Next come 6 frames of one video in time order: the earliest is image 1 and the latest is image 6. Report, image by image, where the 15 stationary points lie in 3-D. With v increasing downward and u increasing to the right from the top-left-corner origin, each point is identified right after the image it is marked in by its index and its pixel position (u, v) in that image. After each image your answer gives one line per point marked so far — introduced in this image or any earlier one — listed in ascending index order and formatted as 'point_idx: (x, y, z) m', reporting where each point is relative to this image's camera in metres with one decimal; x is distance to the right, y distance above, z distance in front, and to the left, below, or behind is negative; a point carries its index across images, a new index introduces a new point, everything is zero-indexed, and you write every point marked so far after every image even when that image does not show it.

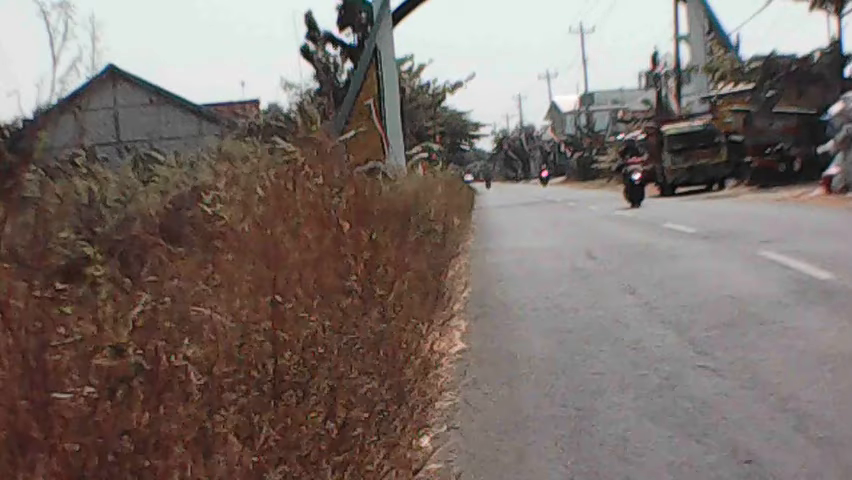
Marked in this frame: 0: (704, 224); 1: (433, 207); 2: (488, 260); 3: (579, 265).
0: (+4.4, +0.2, +18.1) m
1: (+0.1, +0.4, +13.5) m
2: (+0.8, -0.3, +15.3) m
3: (+1.7, -0.3, +13.0) m
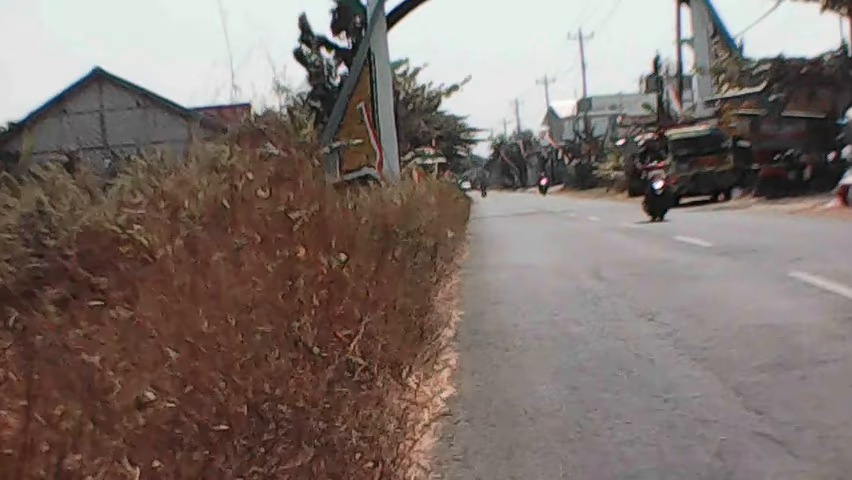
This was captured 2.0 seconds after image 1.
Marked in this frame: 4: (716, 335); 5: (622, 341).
0: (+4.3, +0.1, +16.8) m
1: (0.0, +0.2, +12.1) m
2: (+0.7, -0.5, +13.9) m
3: (+1.6, -0.5, +11.7) m
4: (+1.9, -0.7, +7.5) m
5: (+1.3, -0.7, +7.8) m
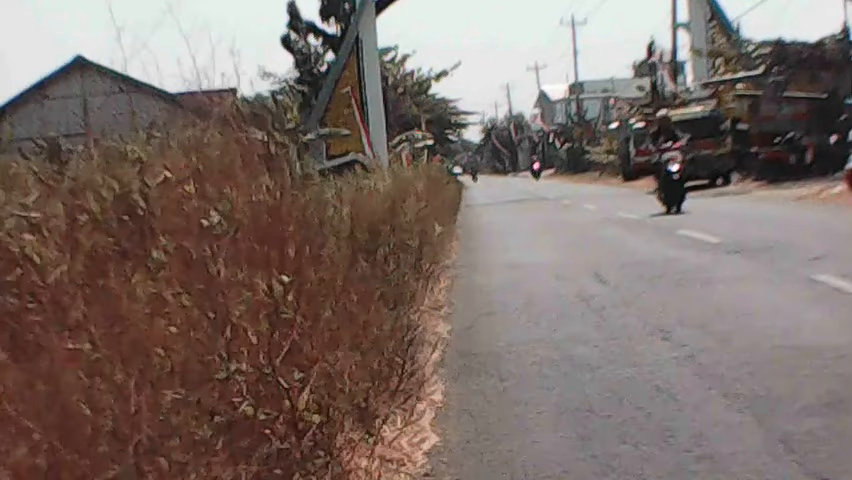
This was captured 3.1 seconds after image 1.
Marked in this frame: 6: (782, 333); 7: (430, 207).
0: (+4.1, +0.1, +15.7) m
1: (-0.1, +0.2, +11.0) m
2: (+0.6, -0.4, +12.8) m
3: (+1.5, -0.5, +10.6) m
4: (+1.8, -0.7, +6.5) m
5: (+1.2, -0.7, +6.7) m
6: (+2.3, -0.6, +7.4) m
7: (+0.1, +0.4, +14.8) m
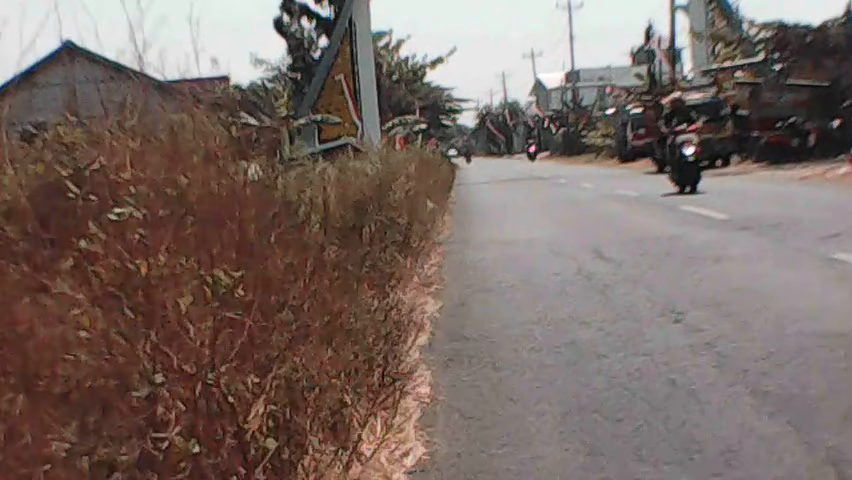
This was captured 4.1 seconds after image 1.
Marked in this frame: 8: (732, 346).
0: (+4.0, +0.4, +15.0) m
1: (-0.2, +0.4, +10.3) m
2: (+0.5, -0.2, +12.1) m
3: (+1.4, -0.3, +9.9) m
4: (+1.7, -0.6, +5.8) m
5: (+1.2, -0.6, +6.0) m
6: (+2.2, -0.4, +6.7) m
7: (-0.1, +0.6, +14.0) m
8: (+1.6, -0.5, +6.1) m
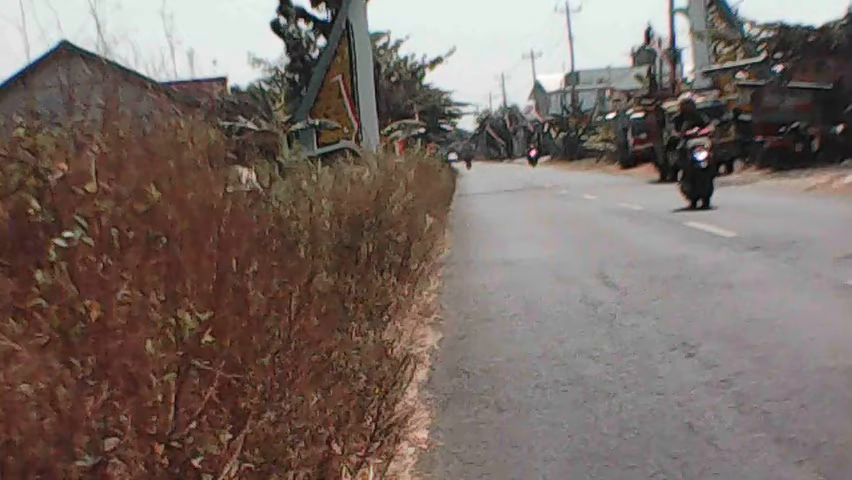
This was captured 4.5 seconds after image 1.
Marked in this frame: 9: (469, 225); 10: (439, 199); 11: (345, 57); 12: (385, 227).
0: (+4.0, +0.2, +14.6) m
1: (-0.3, +0.3, +10.0) m
2: (+0.5, -0.4, +11.8) m
3: (+1.4, -0.4, +9.5) m
4: (+1.7, -0.7, +5.4) m
5: (+1.1, -0.8, +5.6) m
6: (+2.2, -0.6, +6.3) m
7: (-0.1, +0.5, +13.7) m
8: (+1.6, -0.7, +5.7) m
9: (+0.7, +0.3, +19.8) m
10: (+0.2, +0.6, +17.8) m
11: (-1.2, +2.7, +17.1) m
12: (-0.3, +0.1, +8.9) m
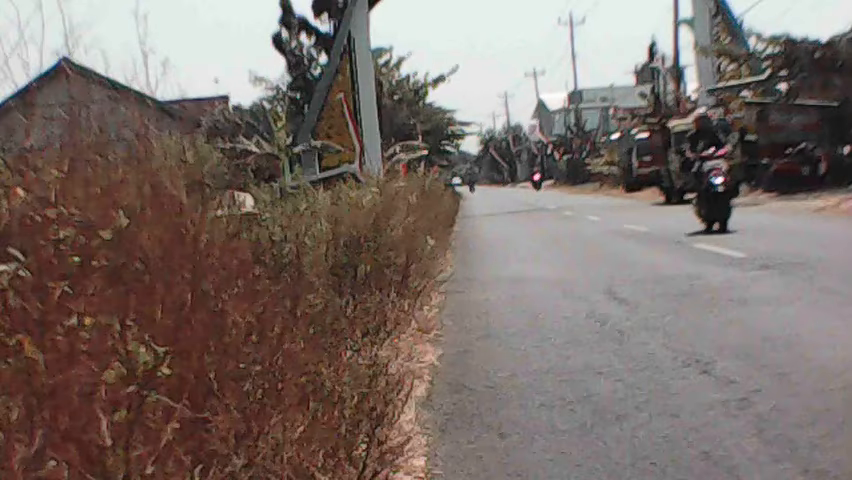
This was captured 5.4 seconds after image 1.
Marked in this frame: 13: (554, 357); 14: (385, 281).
0: (+4.0, 0.0, +14.2) m
1: (-0.3, +0.1, +9.6) m
2: (+0.5, -0.6, +11.4) m
3: (+1.4, -0.6, +9.1) m
4: (+1.7, -0.8, +5.0) m
5: (+1.1, -0.8, +5.2) m
6: (+2.2, -0.7, +5.9) m
7: (-0.1, +0.3, +13.3) m
8: (+1.6, -0.8, +5.3) m
9: (+0.8, 0.0, +19.4) m
10: (+0.2, +0.4, +17.4) m
11: (-1.2, +2.4, +16.8) m
12: (-0.3, 0.0, +8.6) m
13: (+0.8, -0.7, +7.4) m
14: (-0.3, -0.3, +8.5) m
